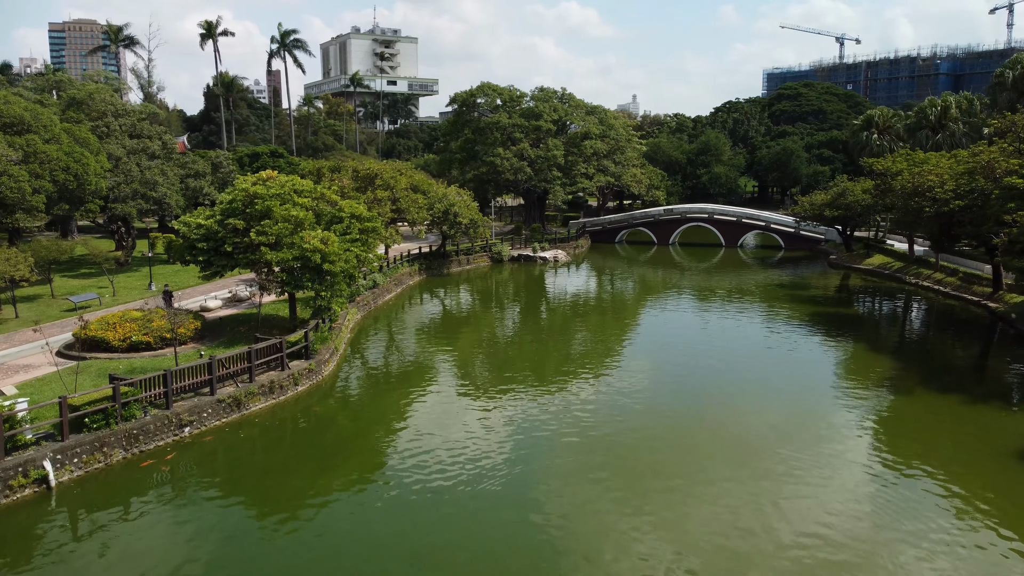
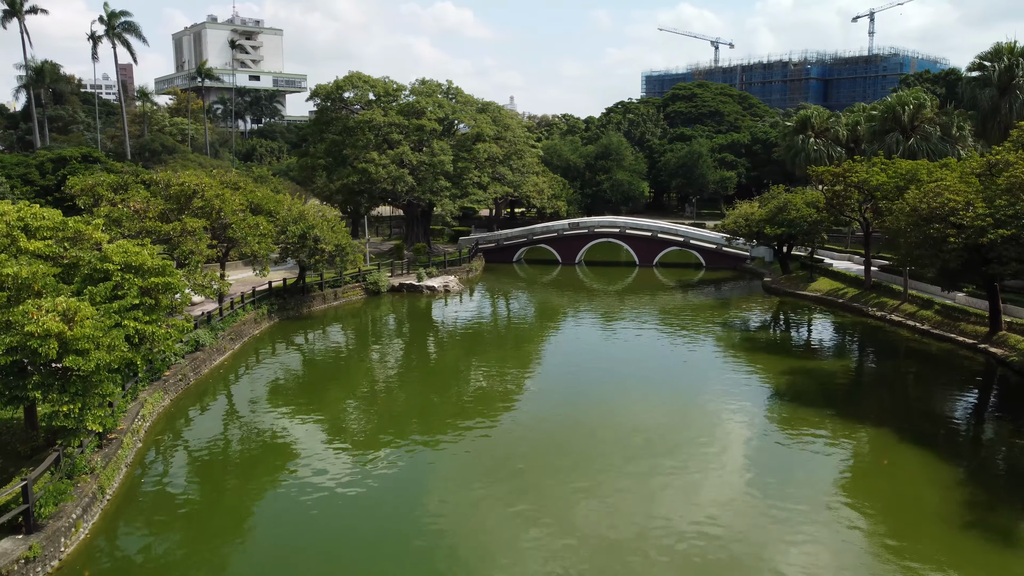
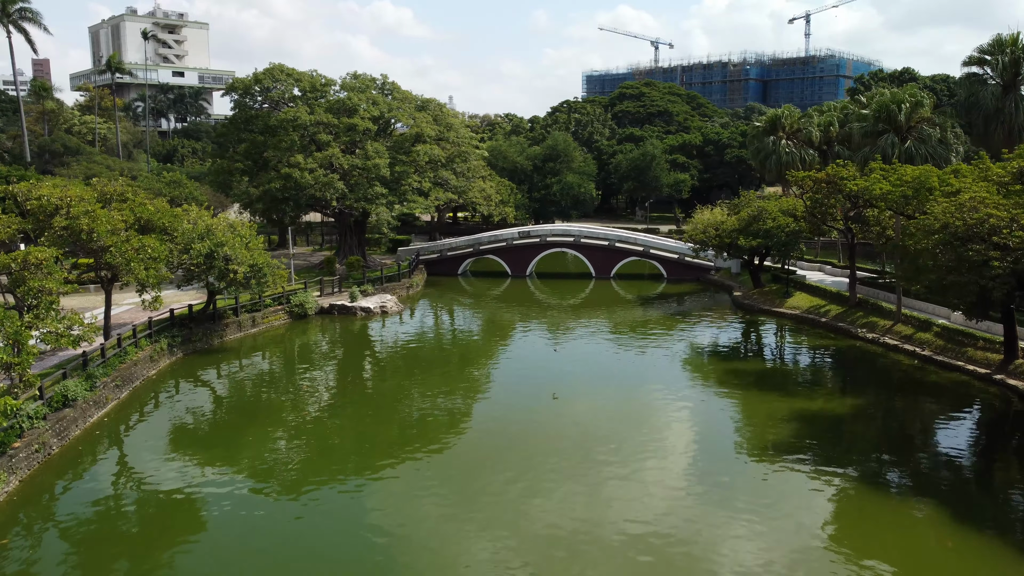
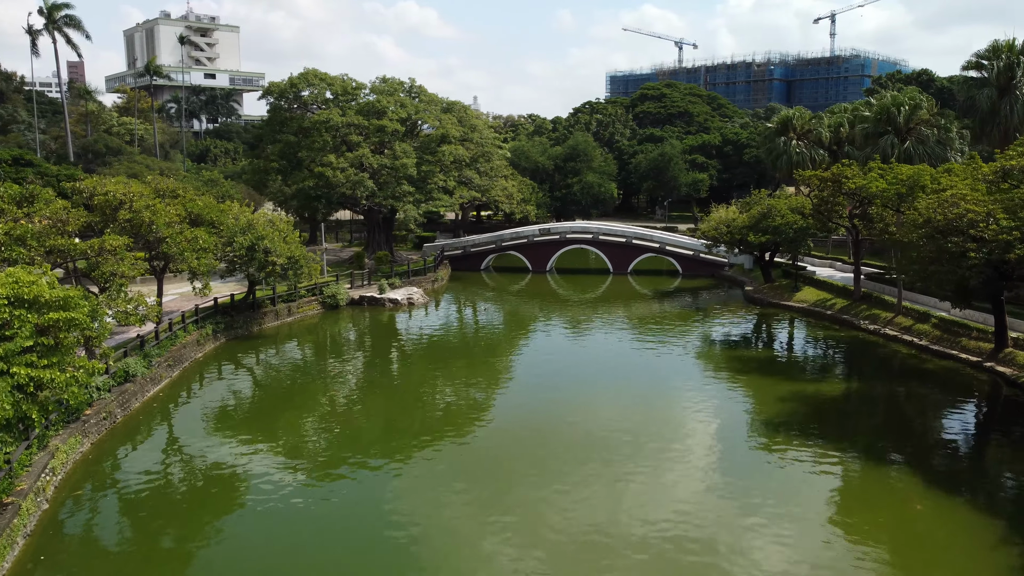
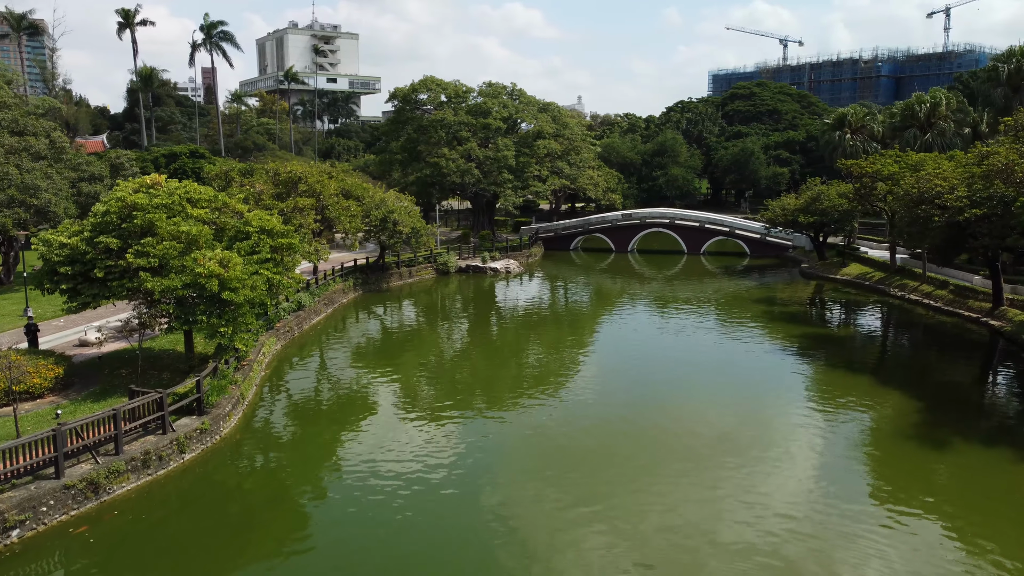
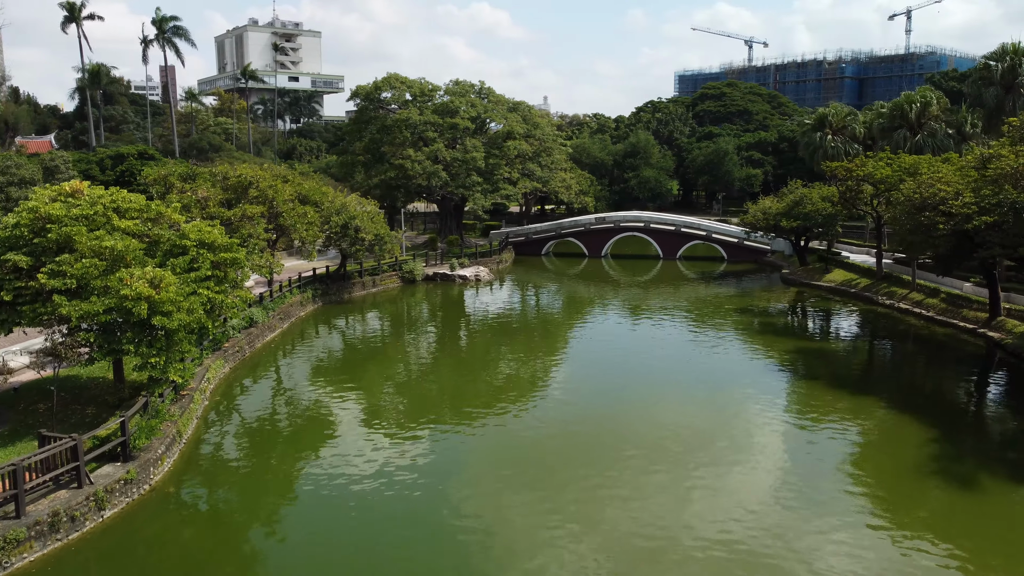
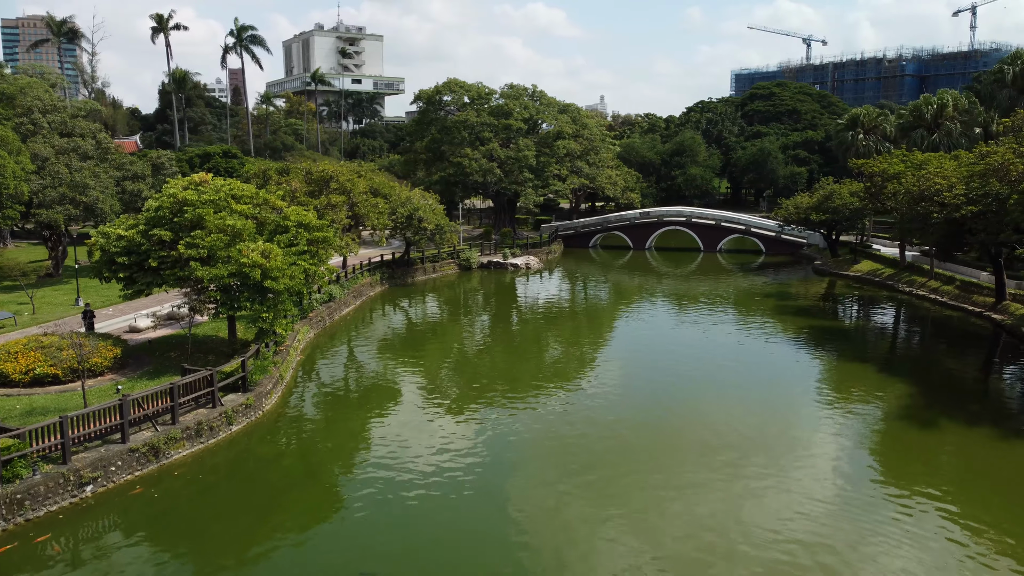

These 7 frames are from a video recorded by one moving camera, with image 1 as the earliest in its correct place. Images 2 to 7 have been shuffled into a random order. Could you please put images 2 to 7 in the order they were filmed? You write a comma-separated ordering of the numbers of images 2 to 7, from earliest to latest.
7, 5, 6, 2, 4, 3
